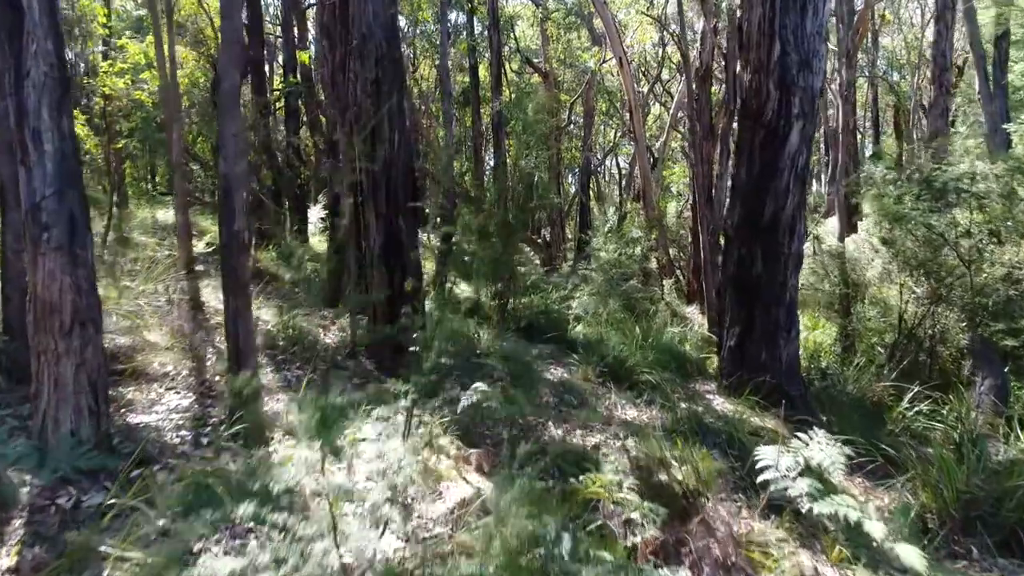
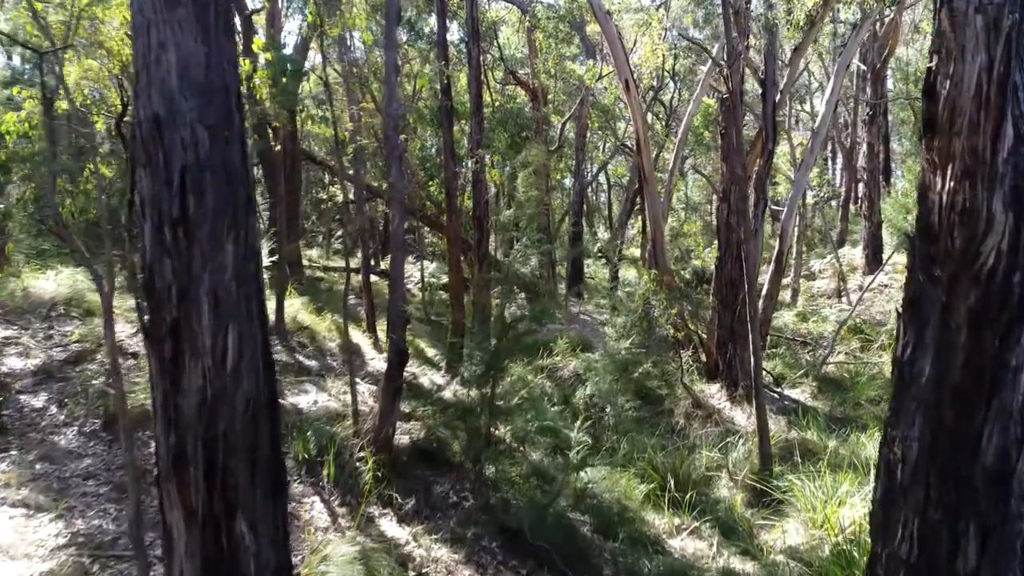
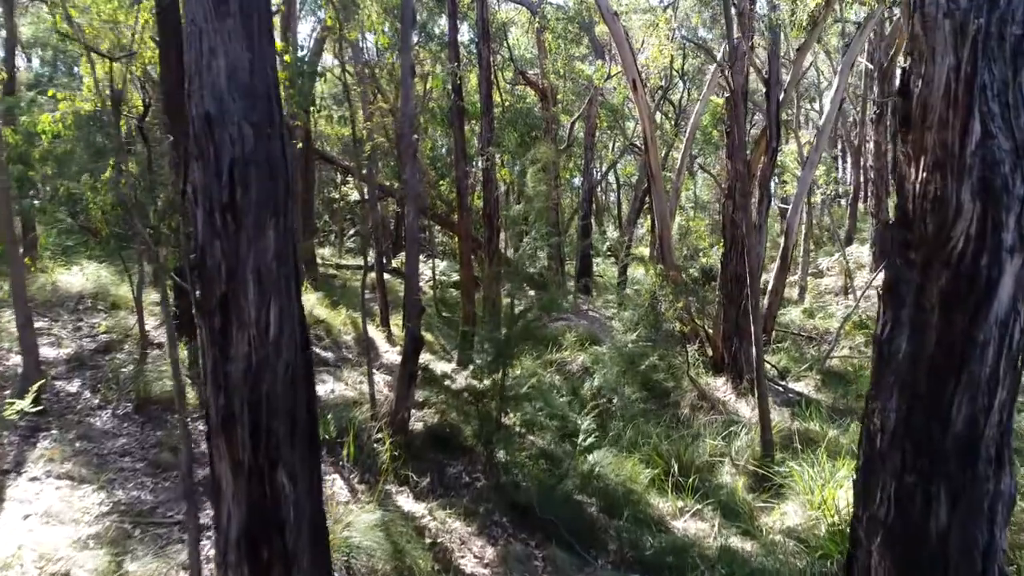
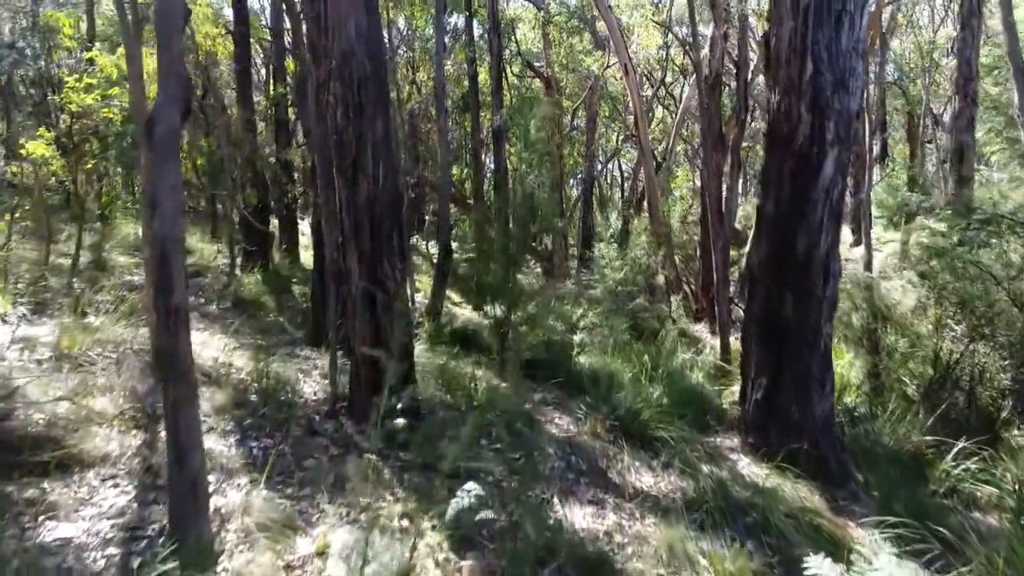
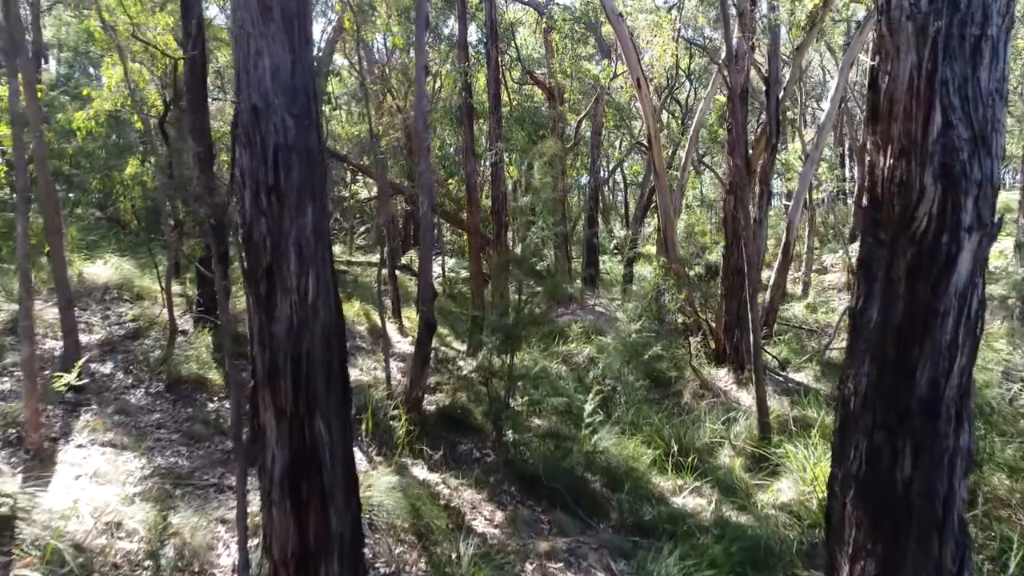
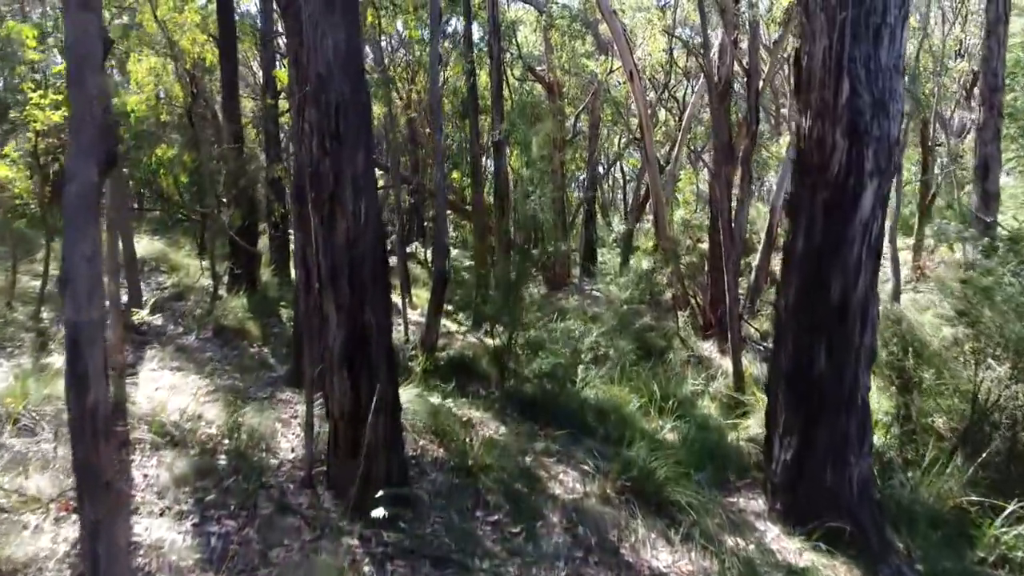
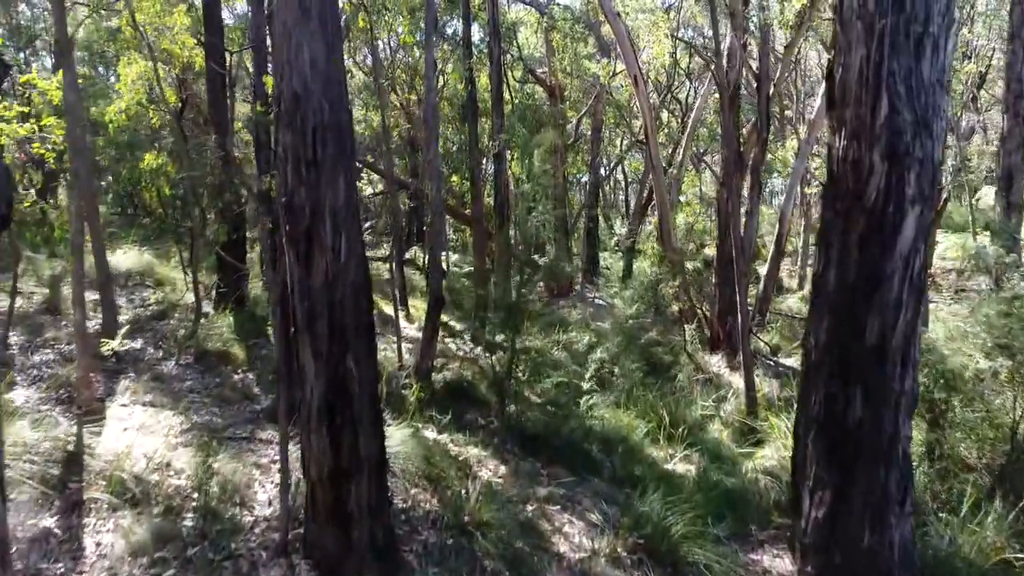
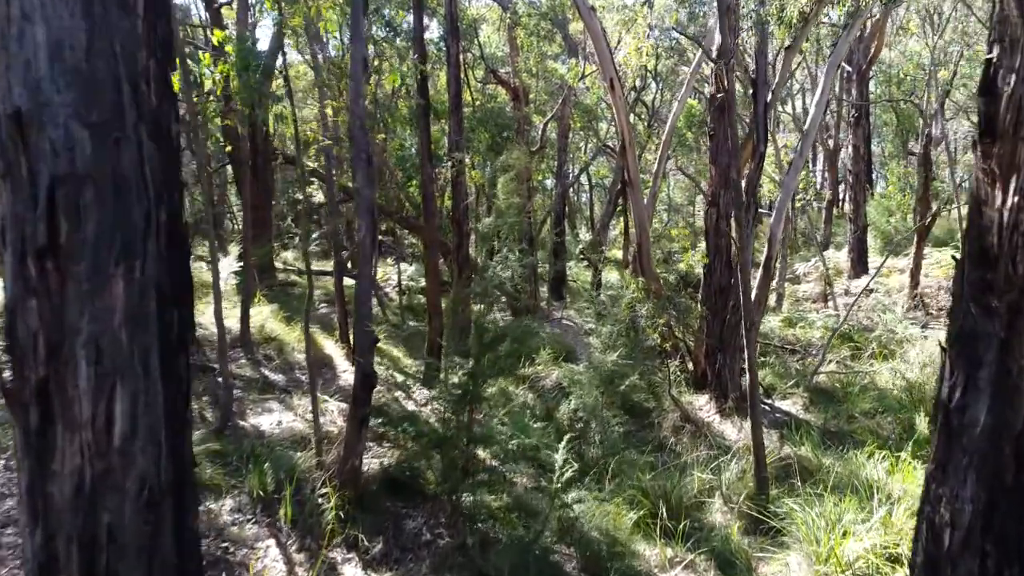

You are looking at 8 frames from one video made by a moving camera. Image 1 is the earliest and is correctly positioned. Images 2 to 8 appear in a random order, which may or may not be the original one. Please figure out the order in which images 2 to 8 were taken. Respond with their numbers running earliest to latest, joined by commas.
4, 6, 7, 5, 3, 2, 8
